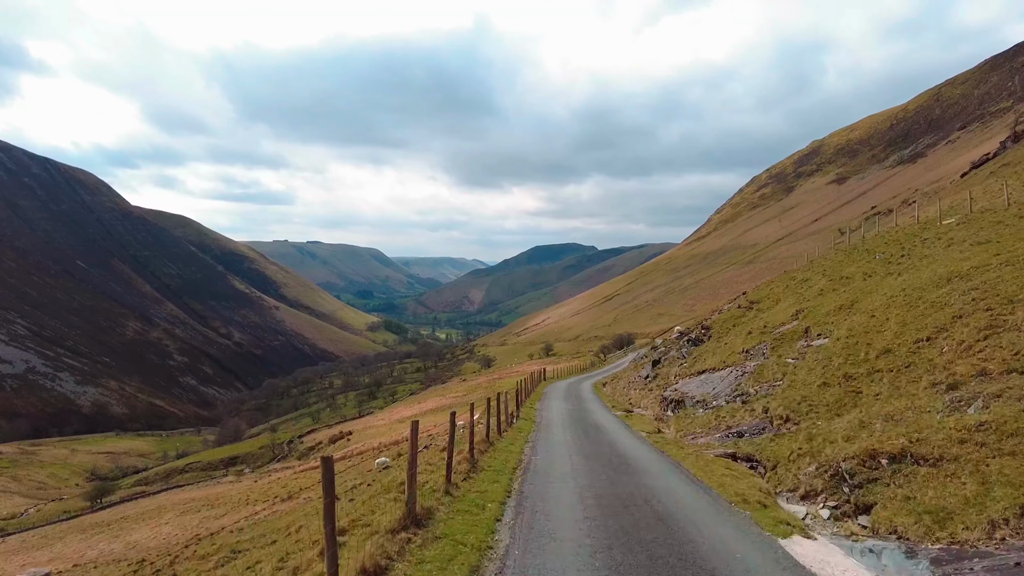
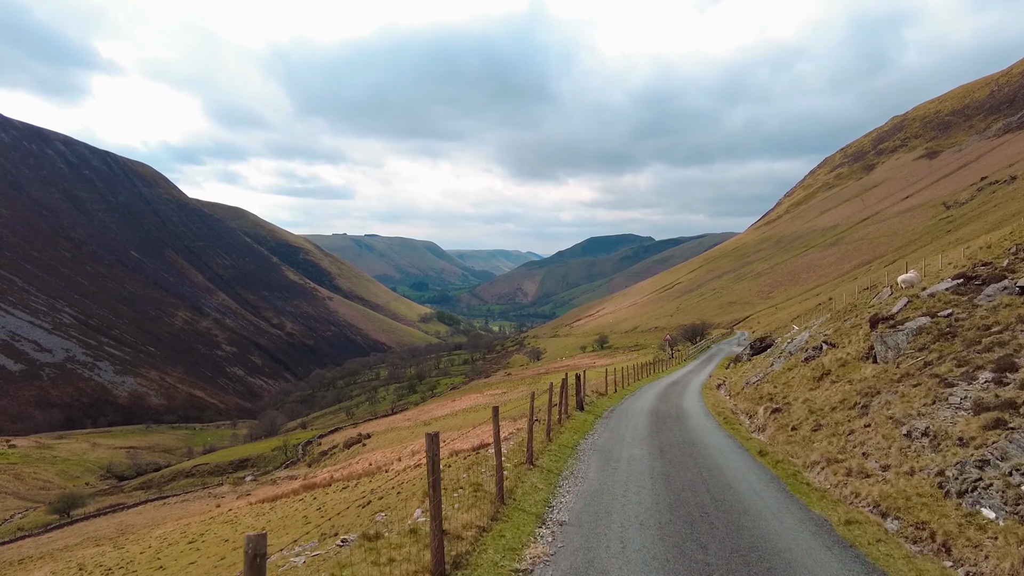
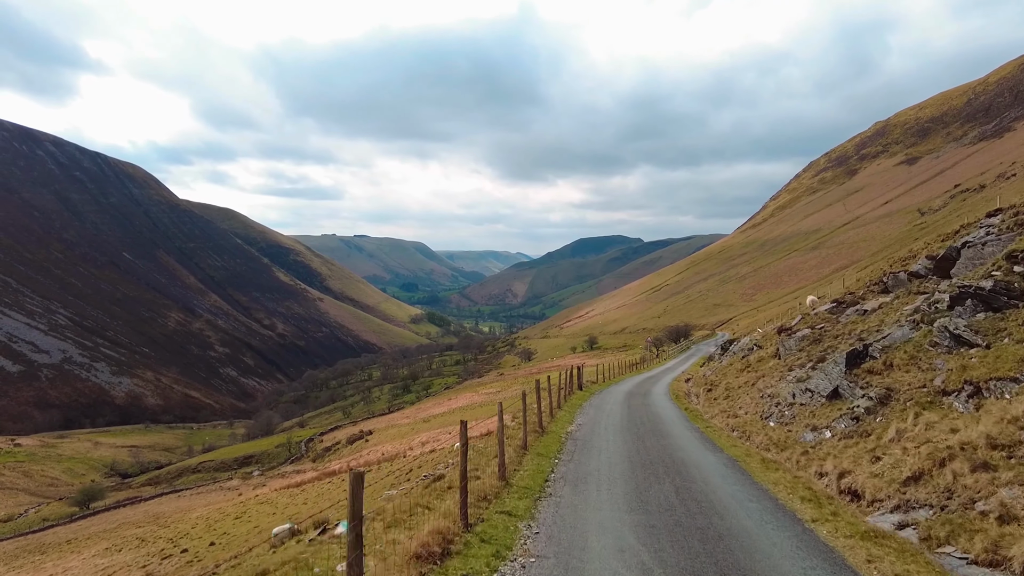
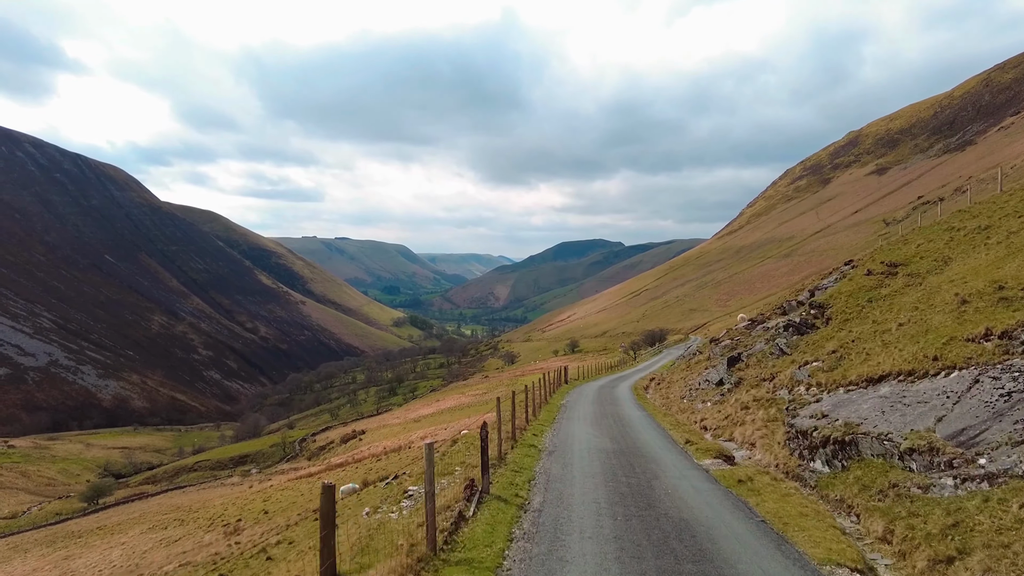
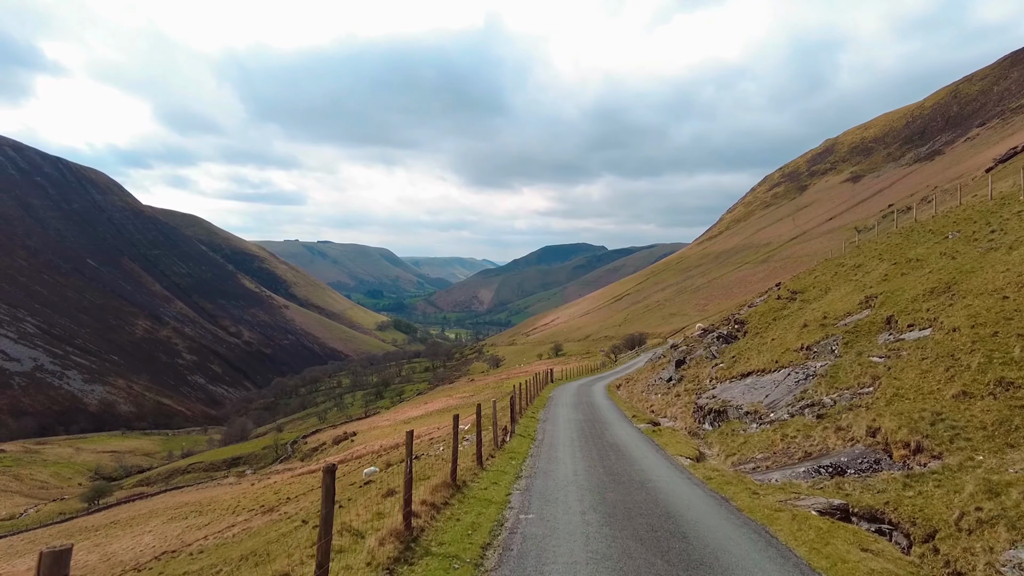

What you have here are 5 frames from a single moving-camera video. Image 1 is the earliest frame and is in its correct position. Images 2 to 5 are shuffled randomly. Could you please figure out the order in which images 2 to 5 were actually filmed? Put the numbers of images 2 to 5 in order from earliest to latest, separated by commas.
5, 4, 3, 2
